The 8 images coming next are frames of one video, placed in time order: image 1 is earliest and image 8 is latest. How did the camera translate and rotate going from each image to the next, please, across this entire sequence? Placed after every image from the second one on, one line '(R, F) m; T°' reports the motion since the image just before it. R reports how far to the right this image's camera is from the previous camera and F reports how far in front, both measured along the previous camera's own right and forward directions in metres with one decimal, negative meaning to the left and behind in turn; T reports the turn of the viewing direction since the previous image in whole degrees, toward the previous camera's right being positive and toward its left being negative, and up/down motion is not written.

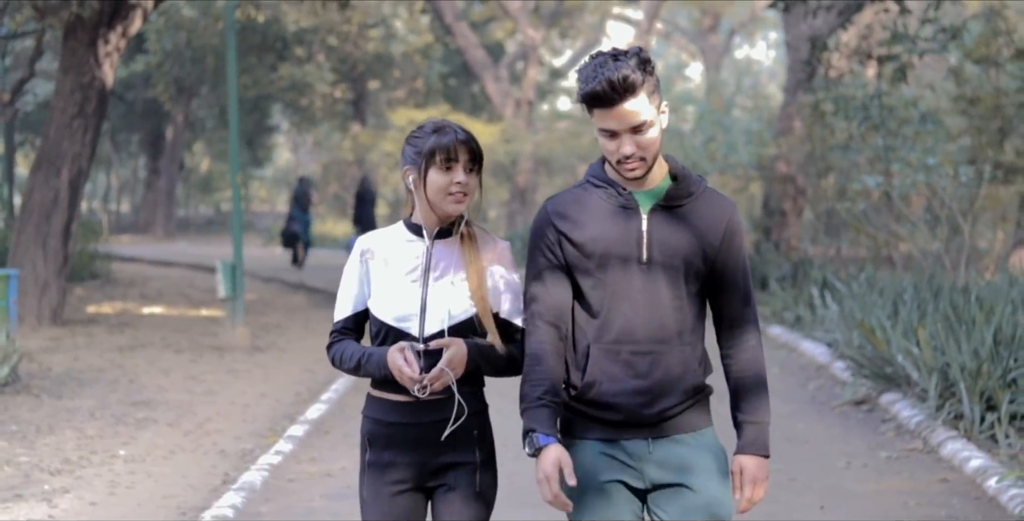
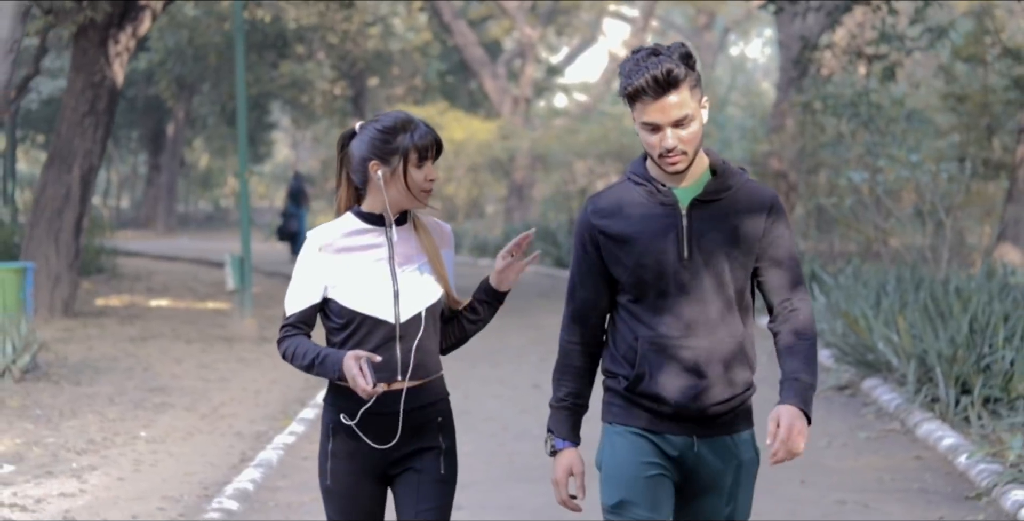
(0.0, -0.5) m; 0°
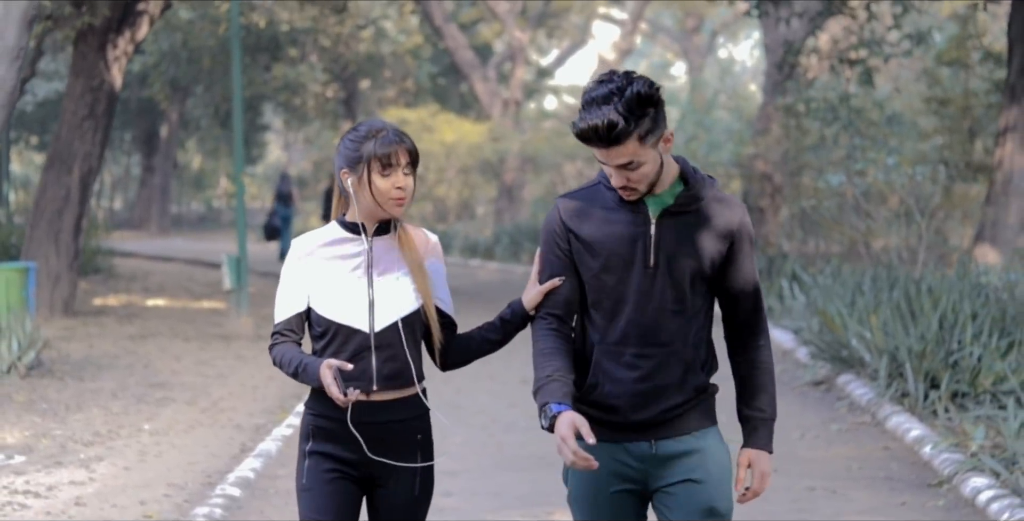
(0.0, -0.4) m; 0°
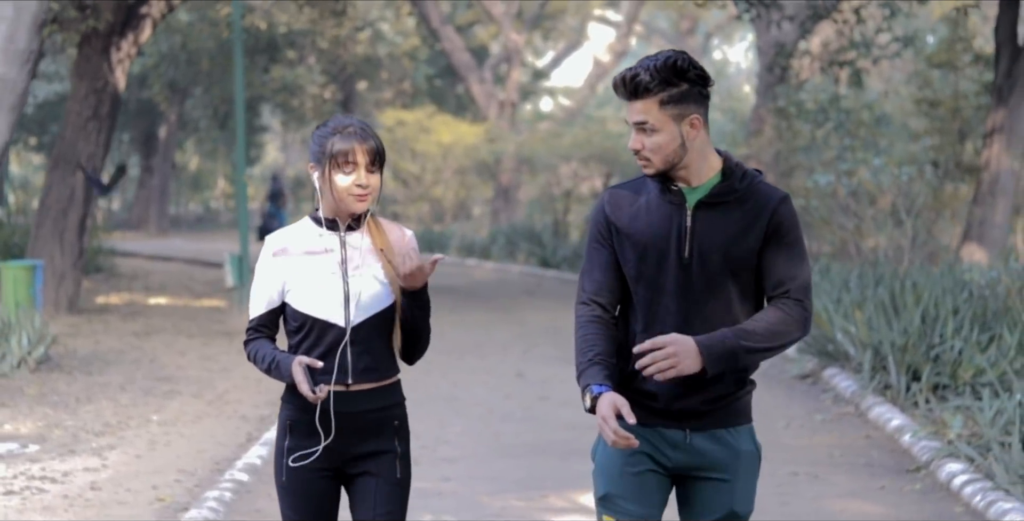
(0.0, -0.4) m; 0°
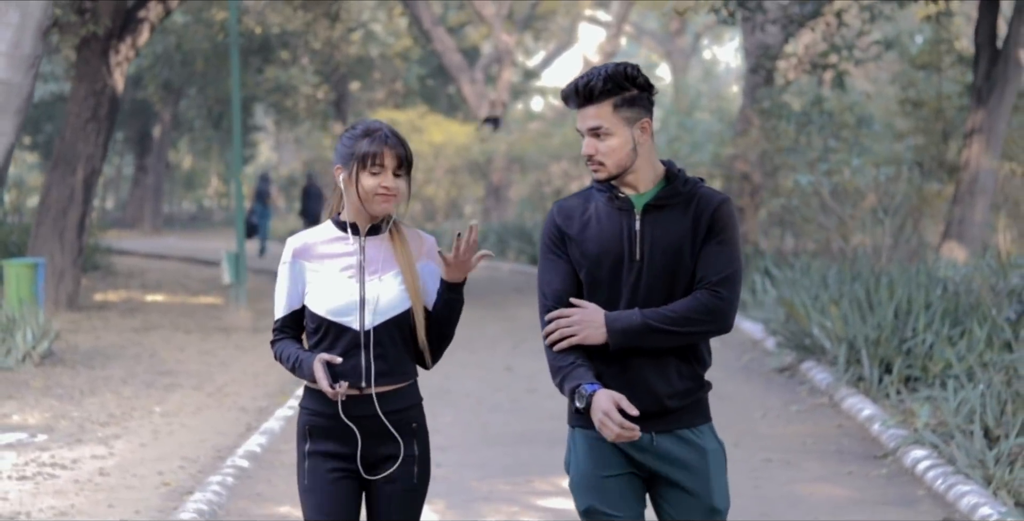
(0.0, -0.4) m; 0°
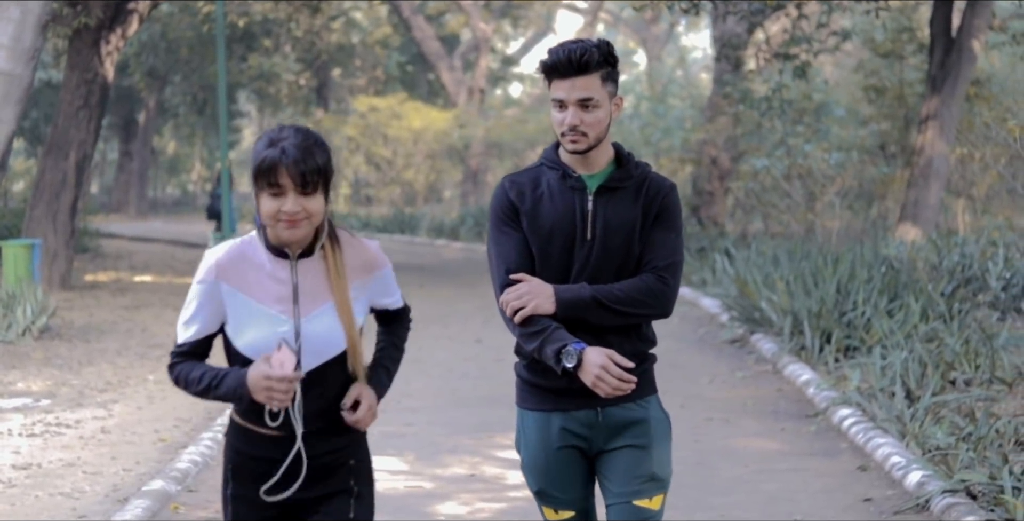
(+0.1, -0.9) m; +1°
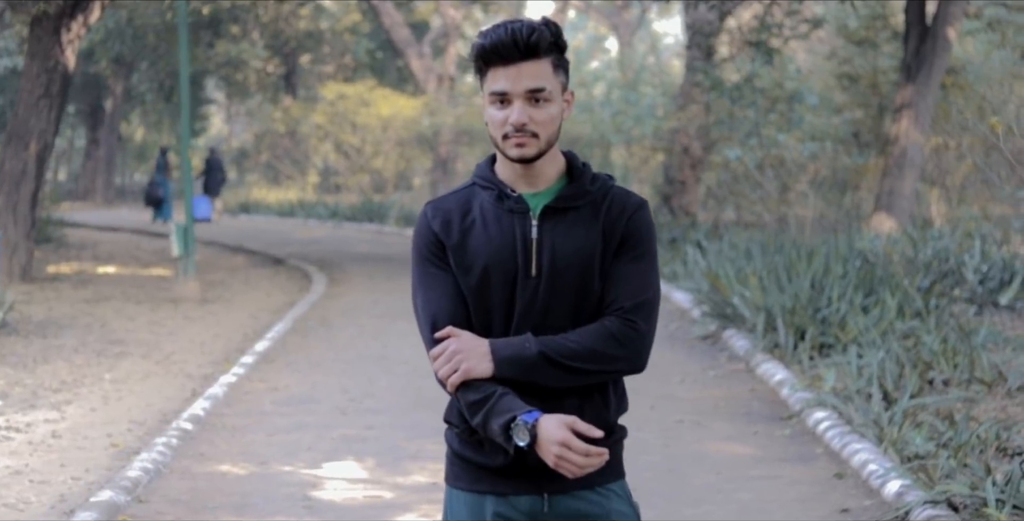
(0.0, +0.3) m; +1°
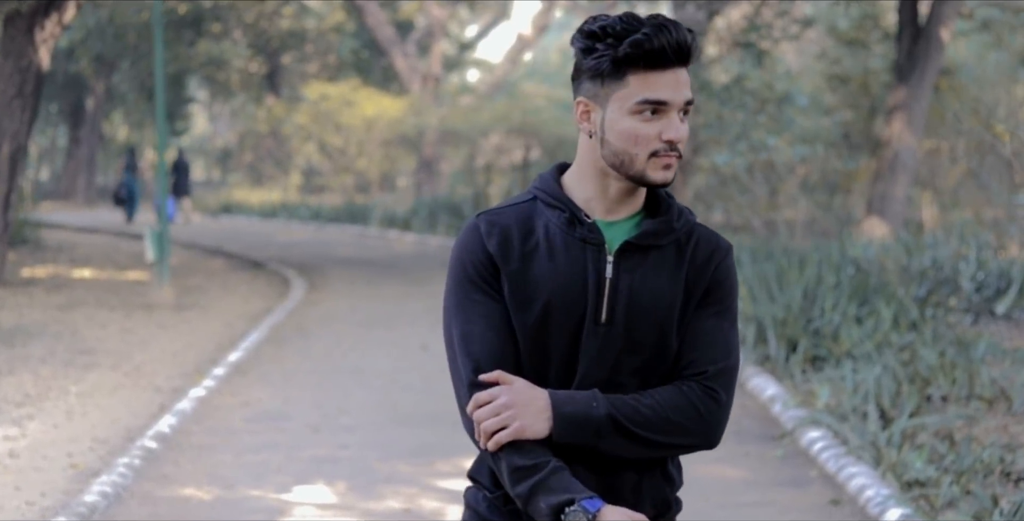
(0.0, +0.4) m; 0°
